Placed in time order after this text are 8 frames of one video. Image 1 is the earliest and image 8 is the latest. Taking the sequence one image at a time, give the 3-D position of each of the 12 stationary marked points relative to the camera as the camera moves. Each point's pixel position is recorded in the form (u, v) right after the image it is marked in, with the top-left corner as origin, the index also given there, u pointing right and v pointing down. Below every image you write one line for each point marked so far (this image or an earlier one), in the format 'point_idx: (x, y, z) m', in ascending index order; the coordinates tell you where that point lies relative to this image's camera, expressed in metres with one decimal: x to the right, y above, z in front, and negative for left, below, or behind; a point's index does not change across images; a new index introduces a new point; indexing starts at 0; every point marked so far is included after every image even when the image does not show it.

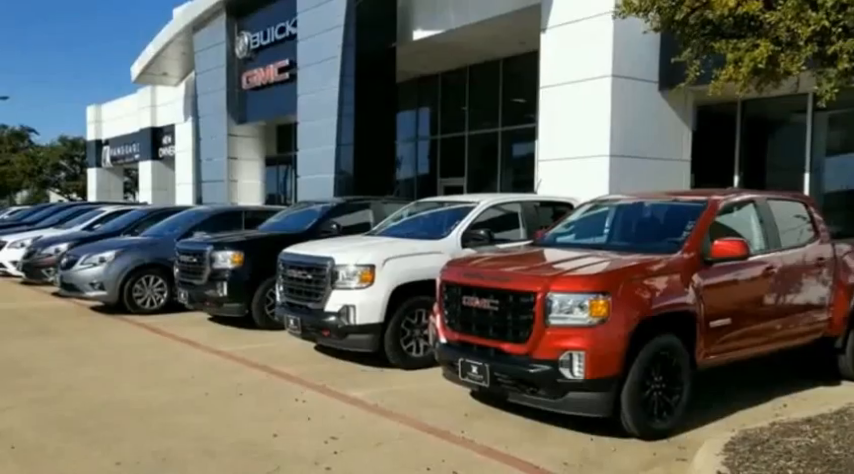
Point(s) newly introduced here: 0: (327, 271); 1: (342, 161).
0: (-1.0, -0.4, +7.6) m
1: (-1.8, +1.7, +16.0) m
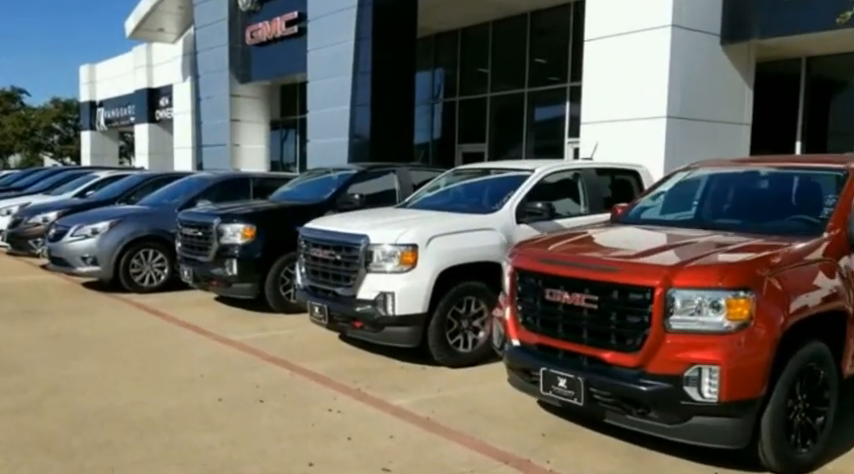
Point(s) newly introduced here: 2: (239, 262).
0: (-0.6, -0.1, +6.3) m
1: (-1.4, +2.3, +14.7) m
2: (-2.3, -0.3, +8.8) m
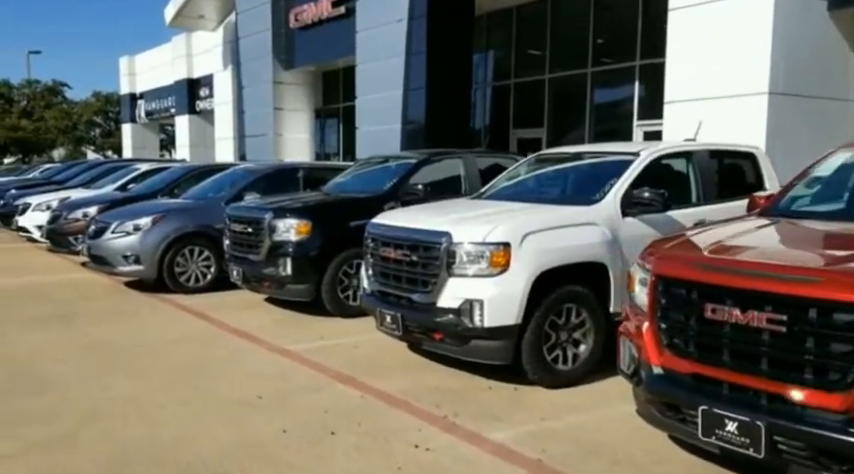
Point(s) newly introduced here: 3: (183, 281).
0: (+0.1, -0.1, +5.4) m
1: (-0.3, +2.4, +13.7) m
2: (-1.5, -0.3, +7.9) m
3: (-3.3, -0.6, +9.7) m
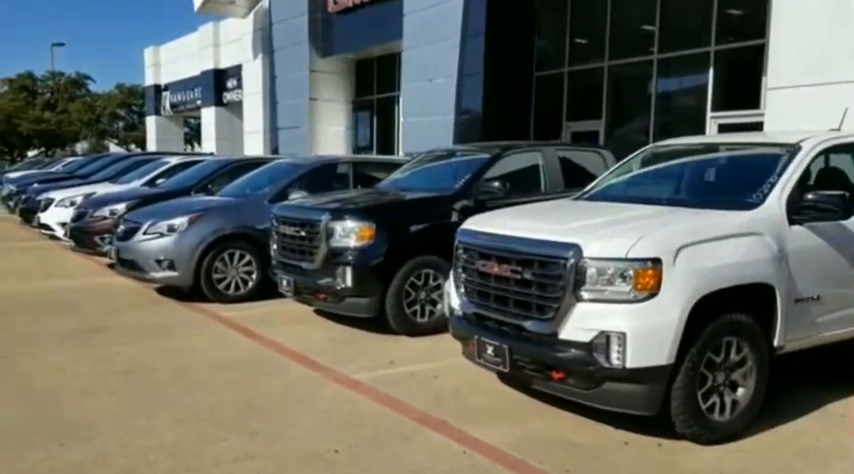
0: (+0.8, -0.2, +4.2) m
1: (+0.7, +2.4, +12.5) m
2: (-0.7, -0.3, +6.8) m
3: (-2.4, -0.6, +8.7) m
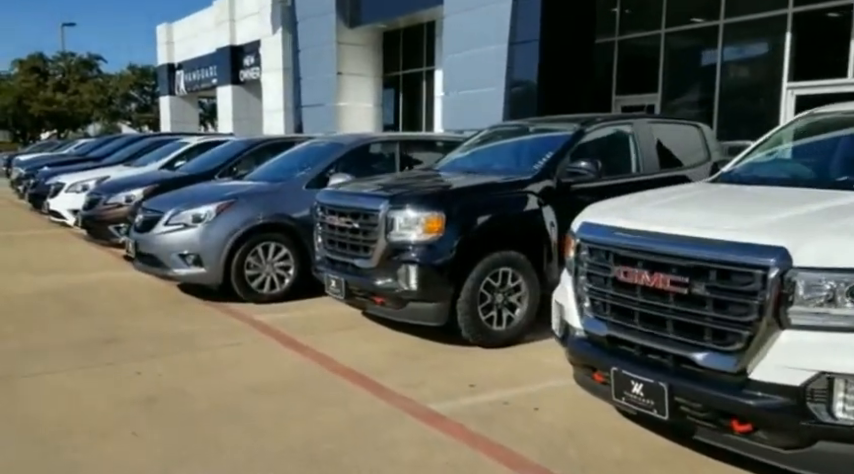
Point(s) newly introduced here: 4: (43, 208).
0: (+1.4, -0.2, +3.0) m
1: (+1.4, +2.6, +11.3) m
2: (-0.1, -0.3, +5.6) m
3: (-1.8, -0.5, +7.5) m
4: (-7.6, +0.6, +14.4) m
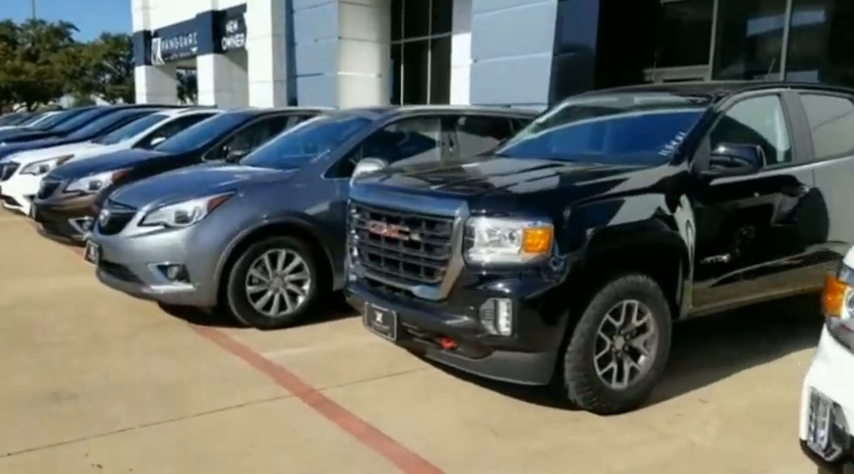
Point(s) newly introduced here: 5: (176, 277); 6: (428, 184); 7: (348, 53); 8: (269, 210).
0: (+2.0, -0.4, +1.3) m
1: (+1.7, +2.7, +9.4) m
2: (+0.5, -0.4, +3.8) m
3: (-1.3, -0.6, +5.7) m
4: (-7.3, +0.8, +12.4) m
5: (-1.9, -0.3, +5.5) m
6: (0.0, +0.3, +4.3) m
7: (-1.8, +4.0, +16.2) m
8: (-1.2, +0.2, +5.6) m
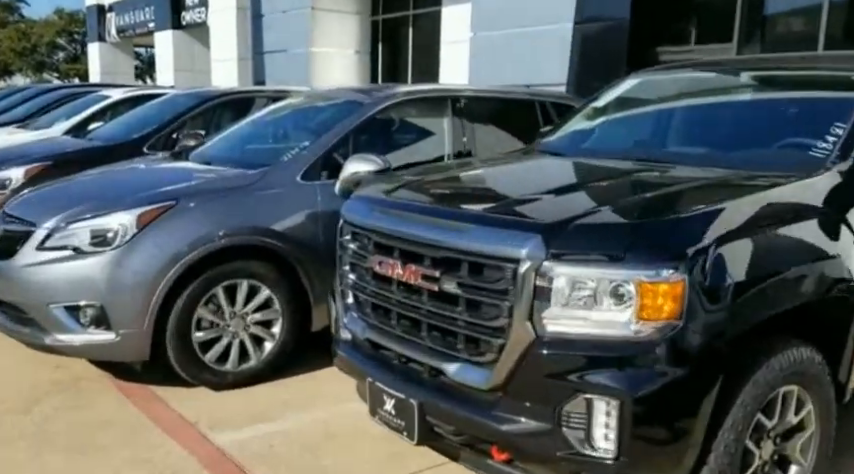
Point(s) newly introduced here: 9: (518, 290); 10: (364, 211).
0: (+2.3, -0.6, -0.1) m
1: (+1.7, +2.6, +7.9) m
2: (+0.6, -0.6, +2.3) m
3: (-1.2, -0.7, +4.1) m
4: (-7.5, +0.8, +10.5) m
5: (-1.8, -0.5, +3.9) m
6: (+0.1, +0.1, +2.8) m
7: (-2.1, +4.1, +14.5) m
8: (-1.1, +0.1, +4.0) m
9: (+0.3, -0.2, +2.4) m
10: (-0.3, +0.1, +3.1) m
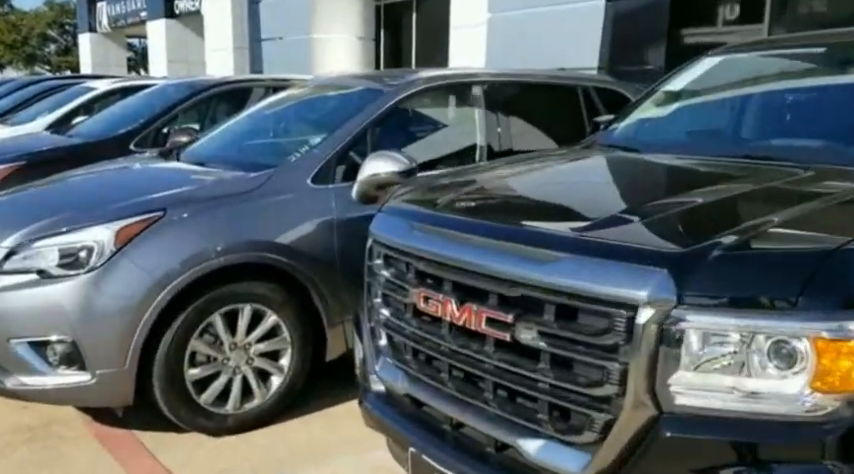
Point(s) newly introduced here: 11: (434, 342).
0: (+2.5, -0.7, -0.8) m
1: (+1.8, +2.6, +7.2) m
2: (+0.8, -0.6, +1.6) m
3: (-1.0, -0.8, +3.5) m
4: (-7.3, +0.7, +9.8) m
5: (-1.6, -0.5, +3.2) m
6: (+0.3, 0.0, +2.1) m
7: (-2.0, +4.2, +13.7) m
8: (-0.9, 0.0, +3.3) m
9: (+0.5, -0.3, +1.8) m
10: (-0.1, 0.0, +2.4) m
11: (0.0, -0.3, +2.2) m
